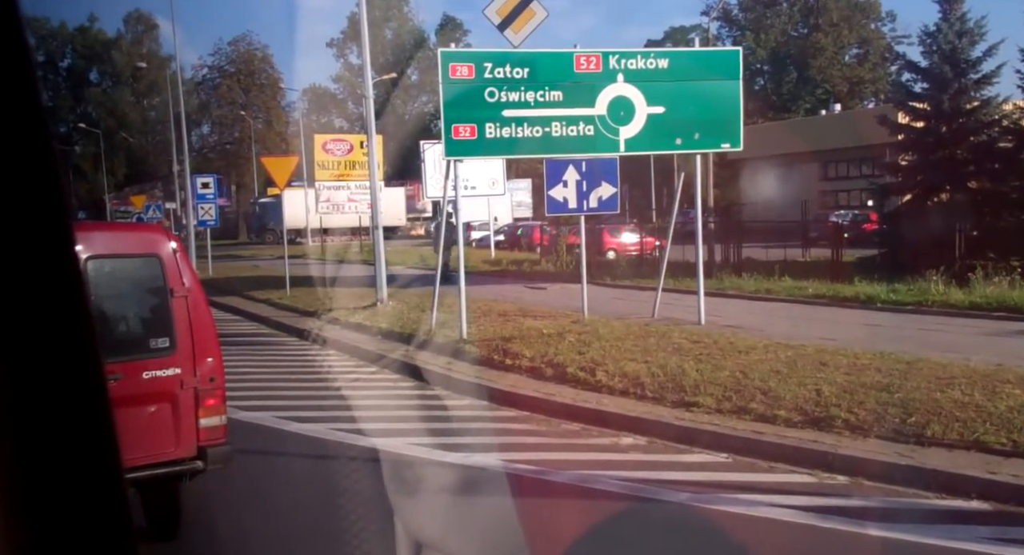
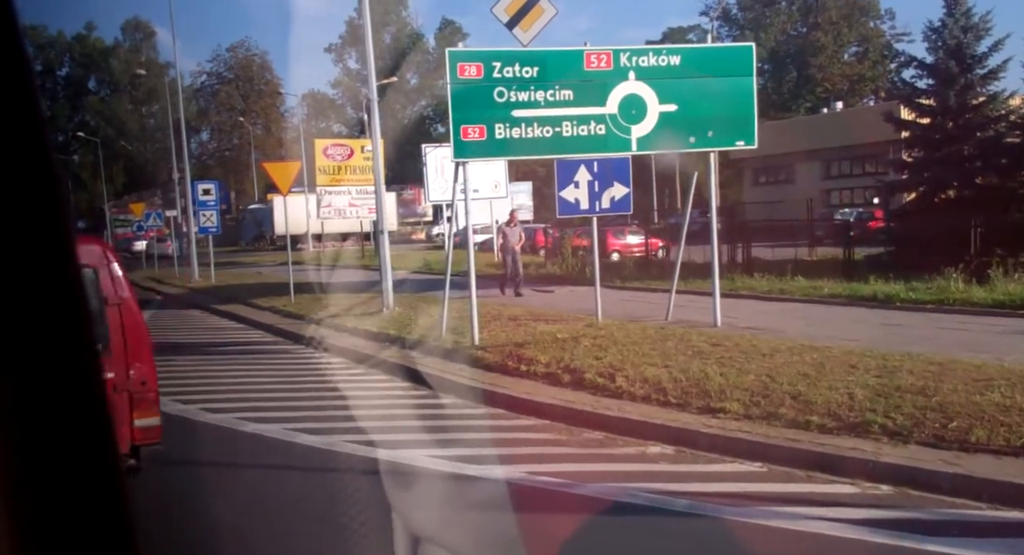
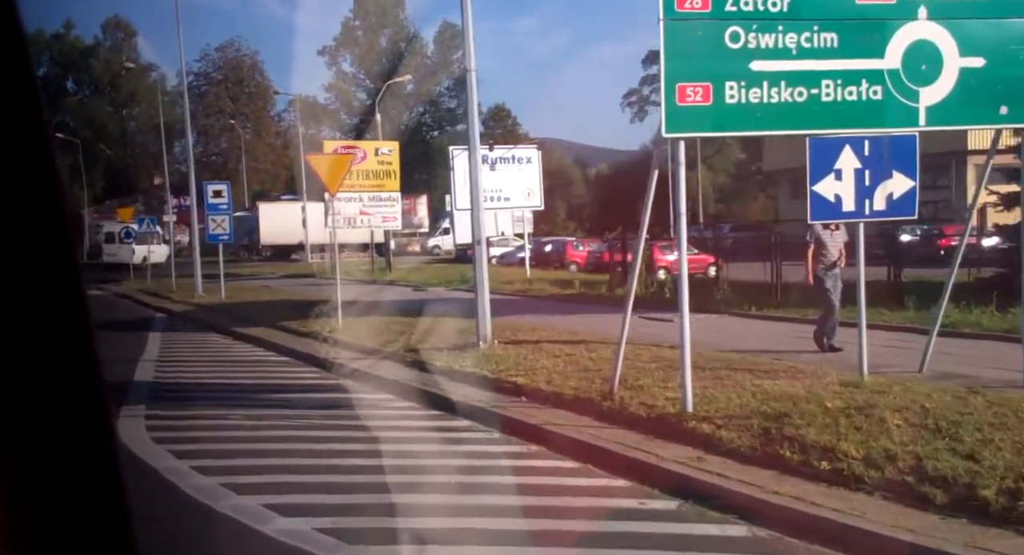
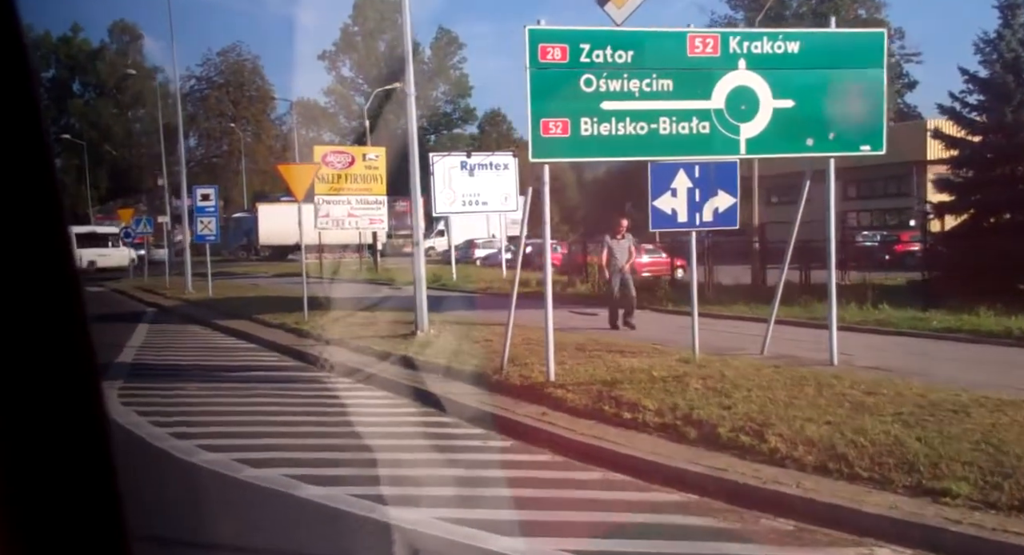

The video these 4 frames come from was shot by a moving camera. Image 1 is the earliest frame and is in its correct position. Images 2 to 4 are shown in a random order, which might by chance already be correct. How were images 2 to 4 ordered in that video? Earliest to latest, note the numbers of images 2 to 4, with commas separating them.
2, 4, 3
